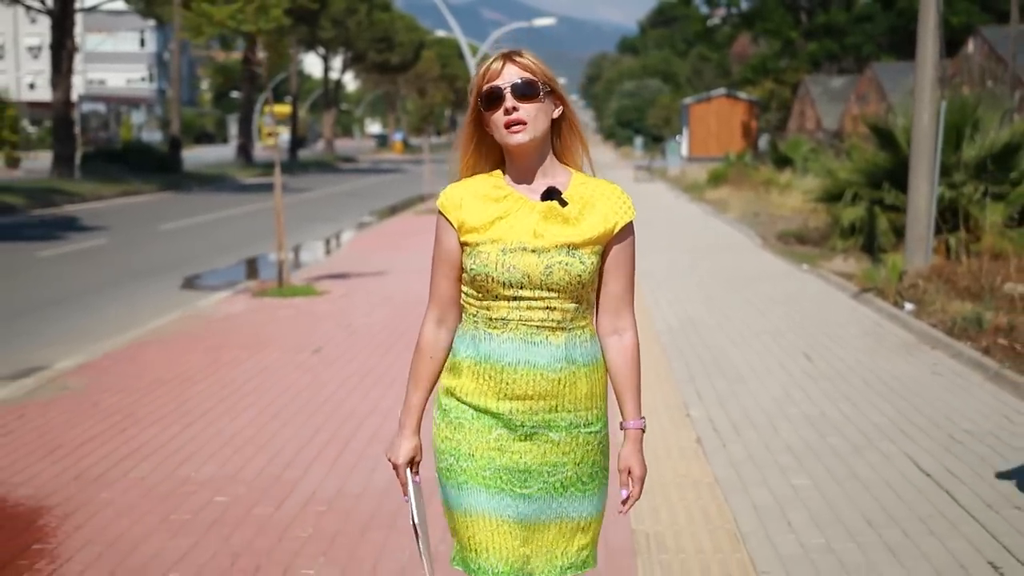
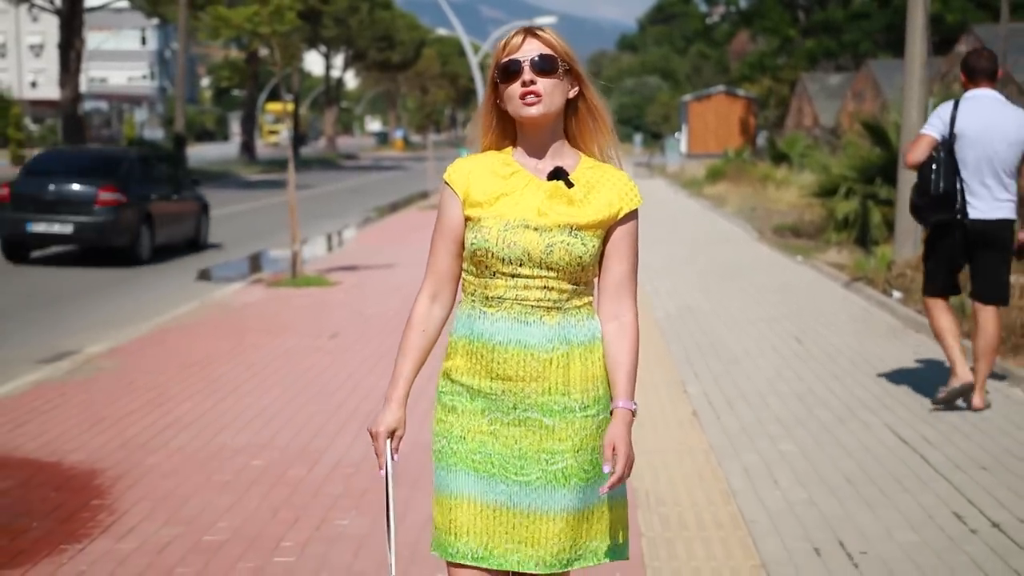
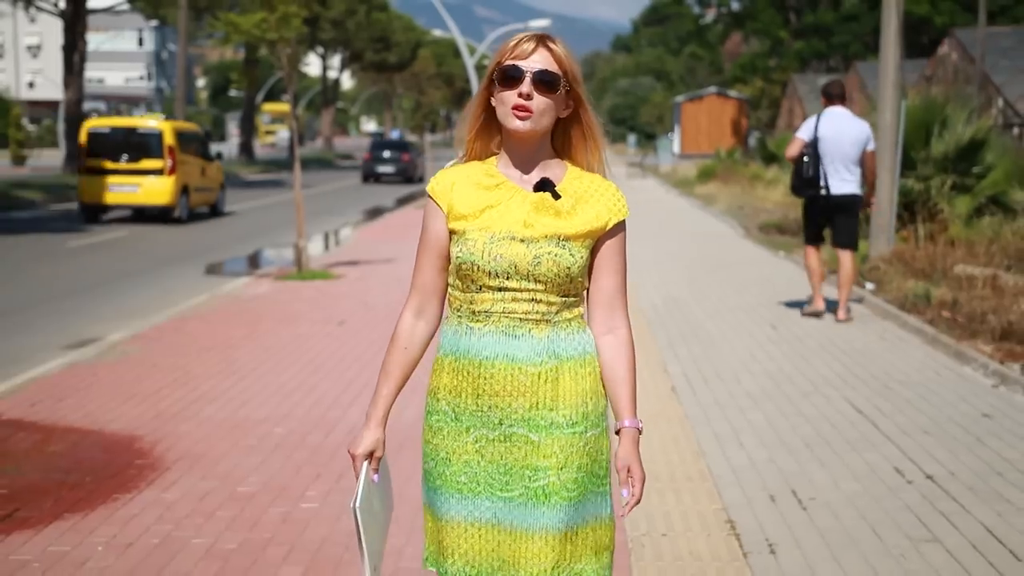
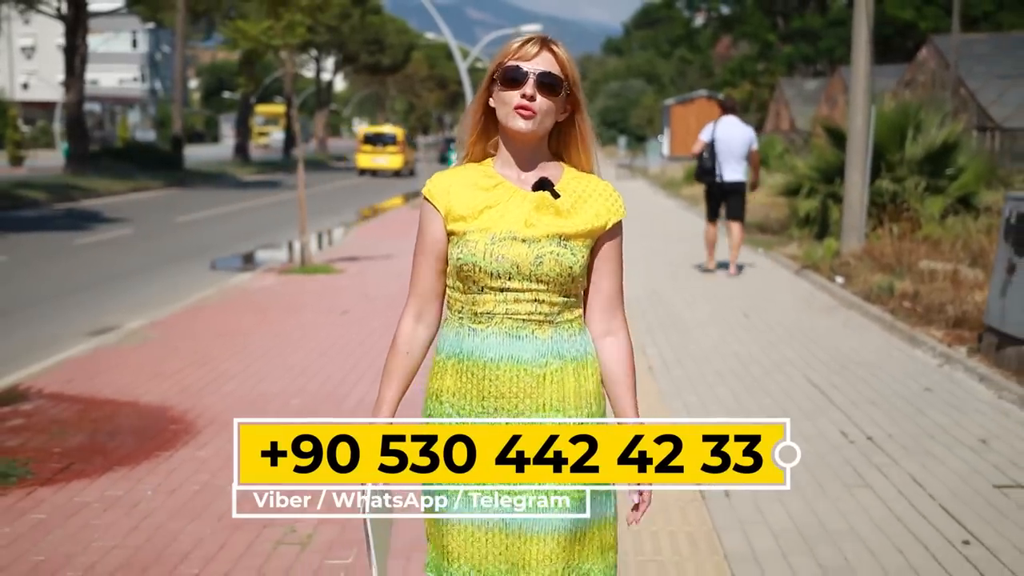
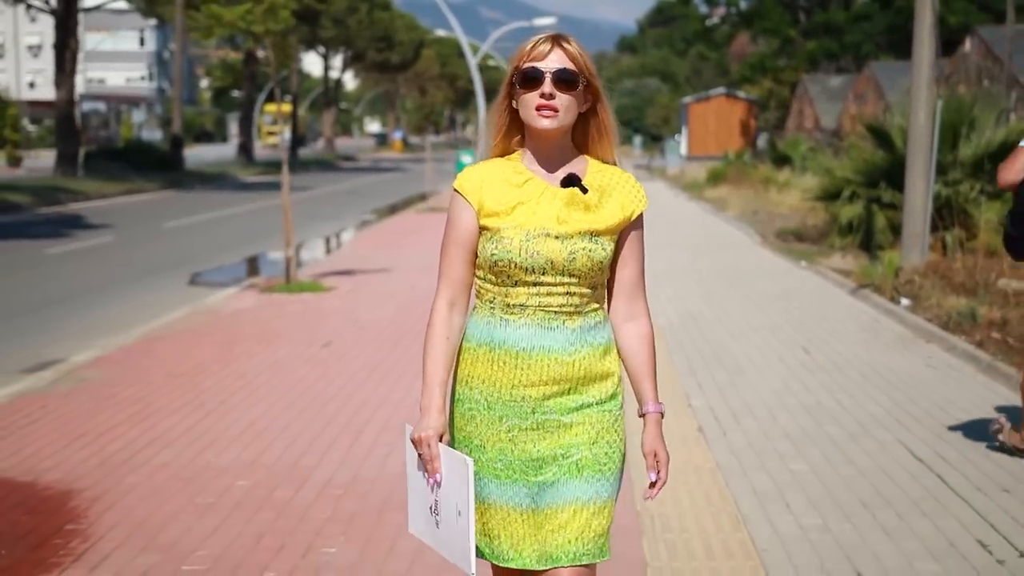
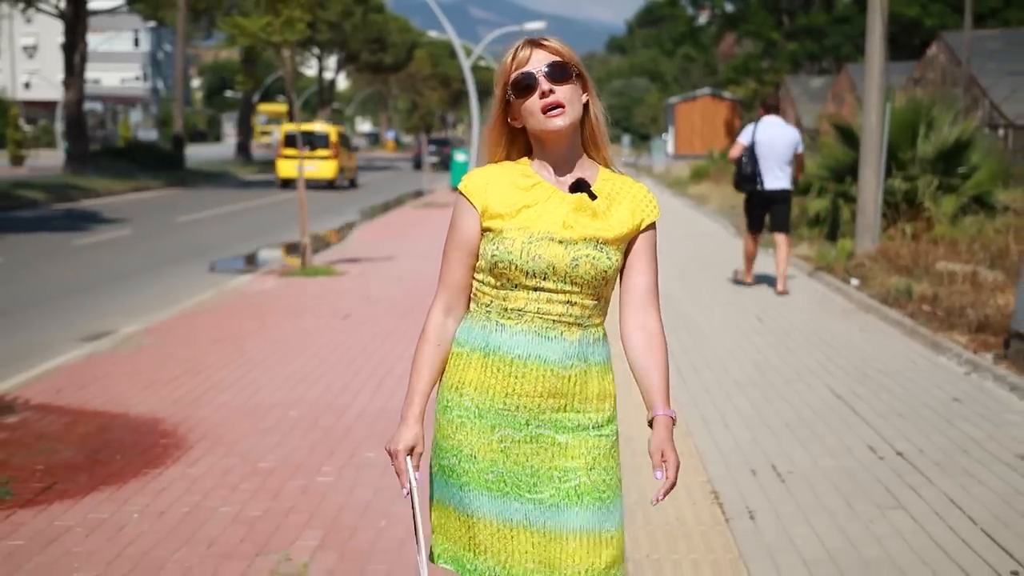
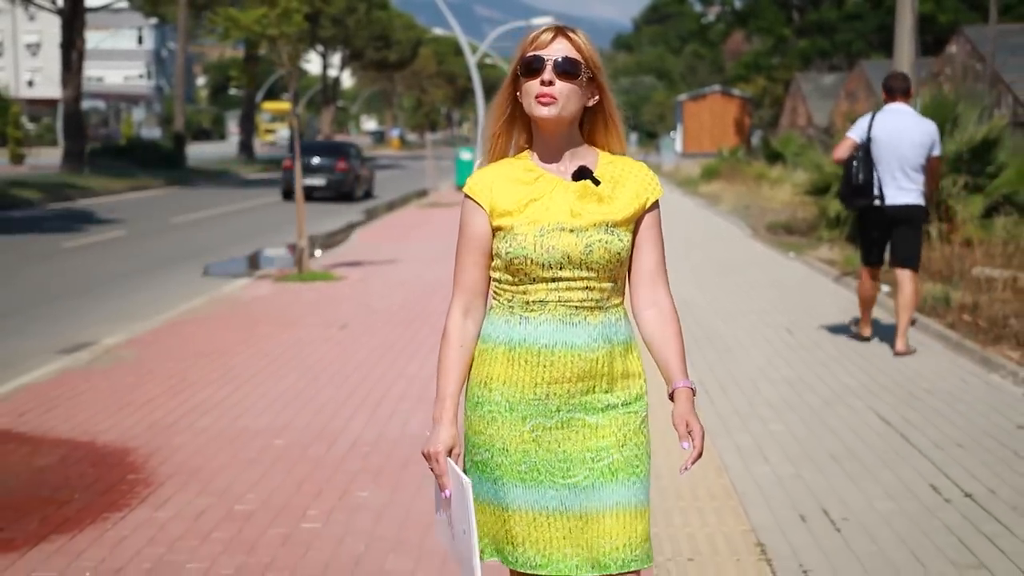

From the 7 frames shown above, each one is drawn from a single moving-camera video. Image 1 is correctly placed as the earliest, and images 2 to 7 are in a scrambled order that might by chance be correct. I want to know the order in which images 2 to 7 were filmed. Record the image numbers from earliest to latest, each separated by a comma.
5, 2, 7, 3, 6, 4
